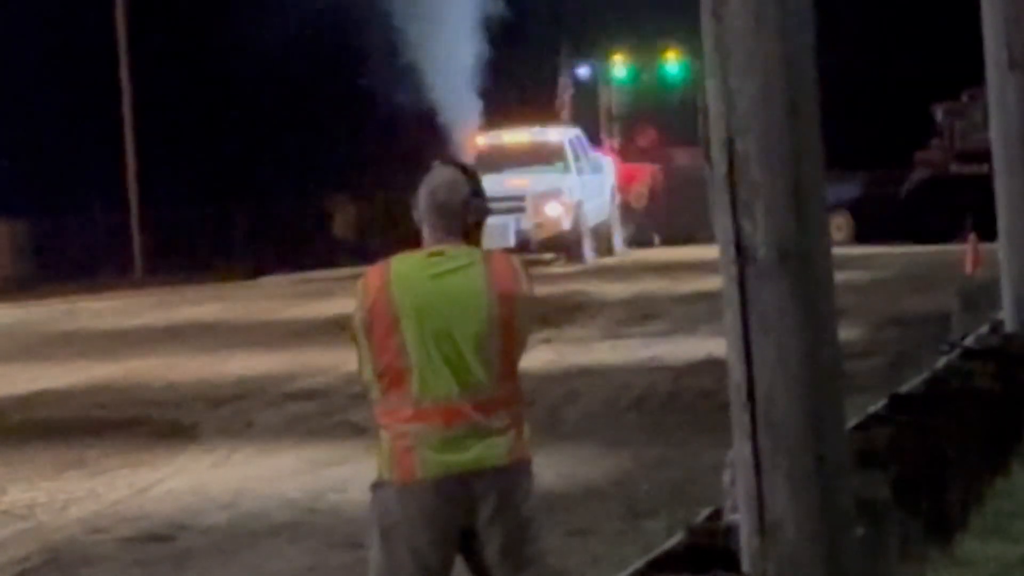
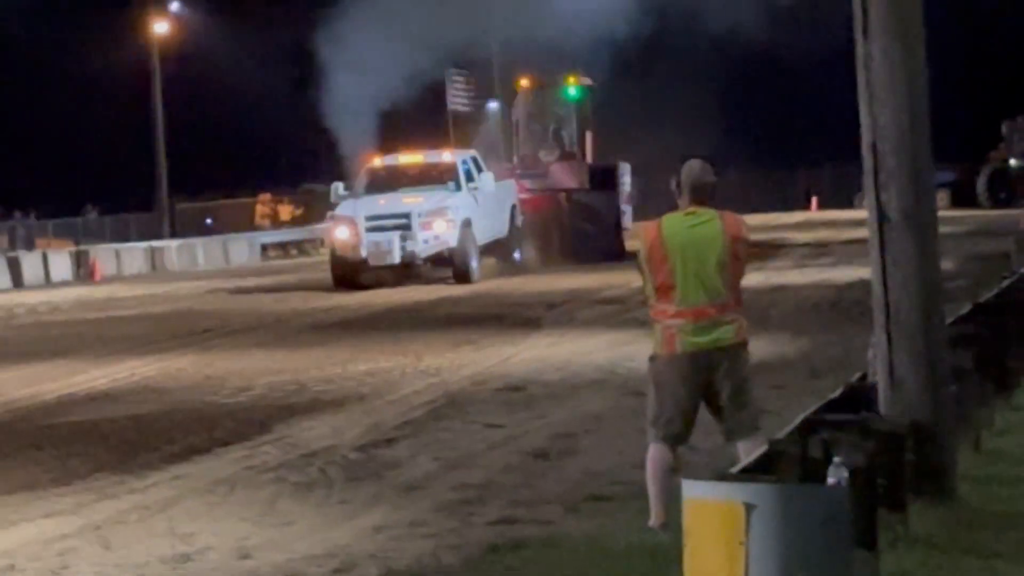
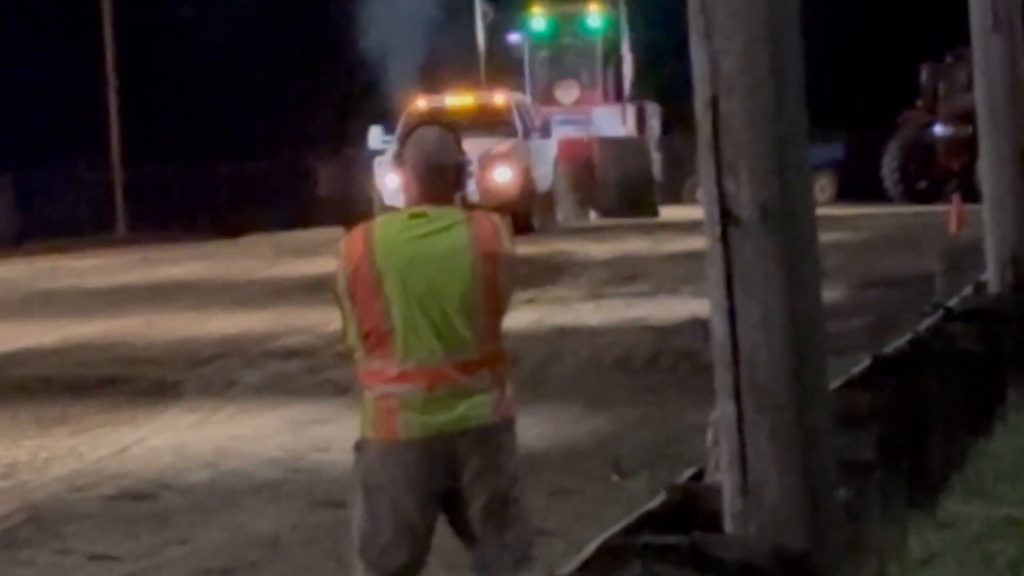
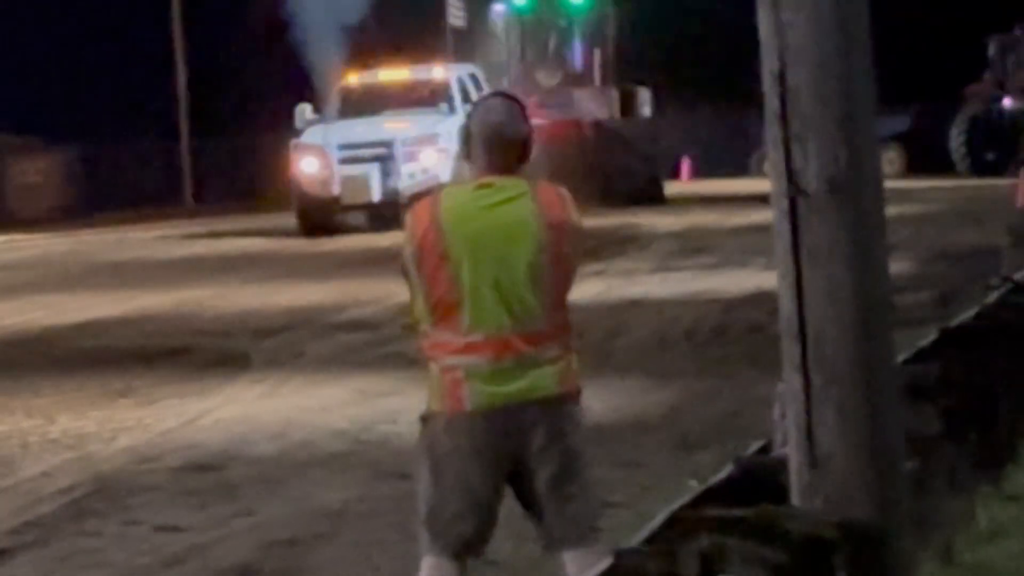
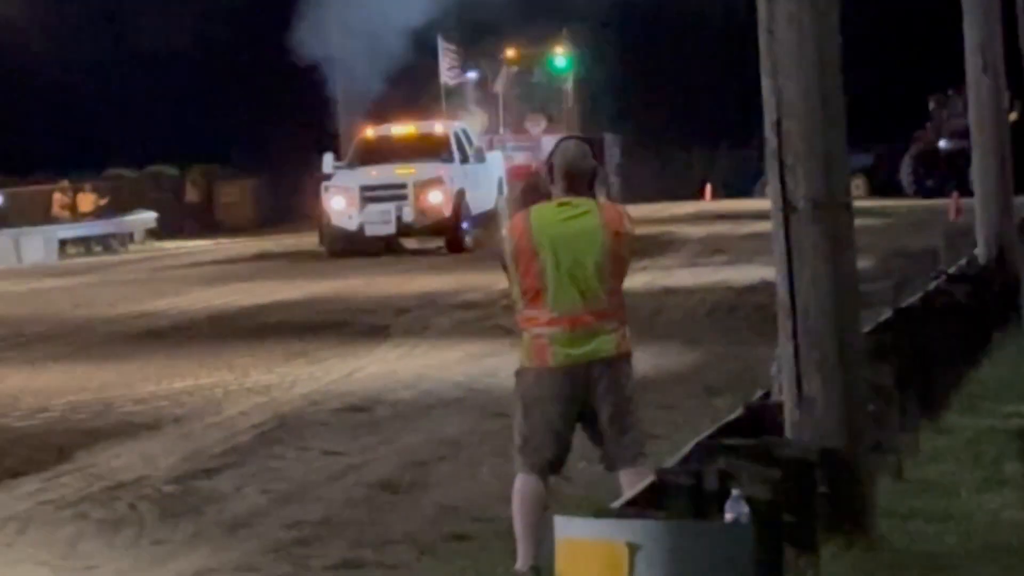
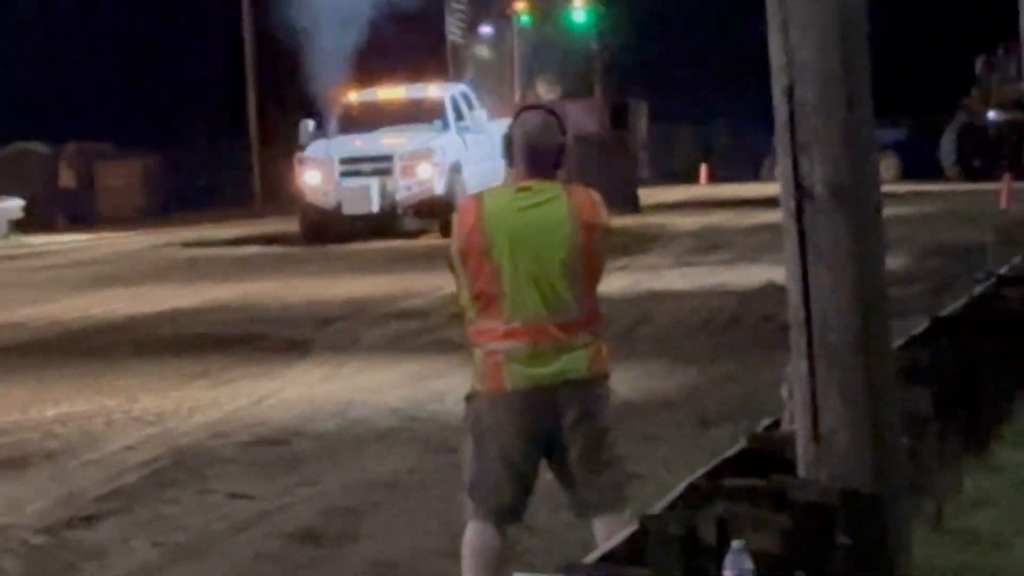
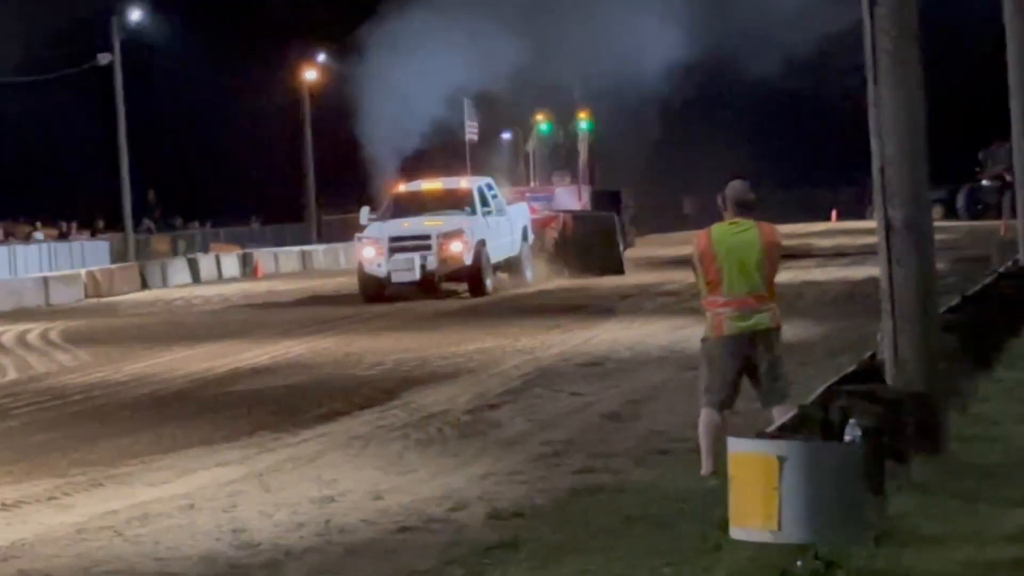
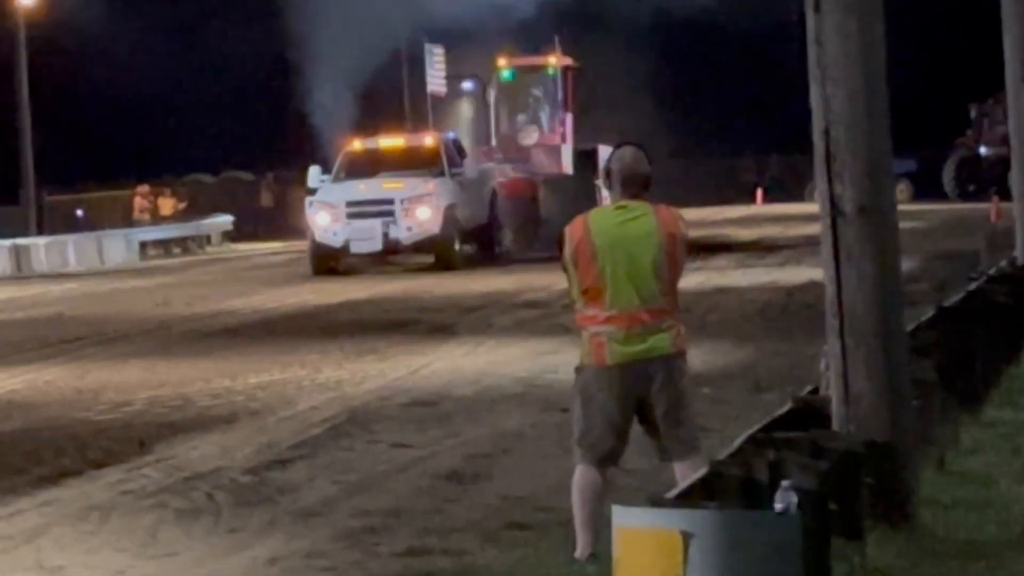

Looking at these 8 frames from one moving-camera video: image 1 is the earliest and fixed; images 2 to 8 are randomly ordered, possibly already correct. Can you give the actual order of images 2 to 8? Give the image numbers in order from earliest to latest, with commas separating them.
3, 4, 6, 5, 8, 2, 7
